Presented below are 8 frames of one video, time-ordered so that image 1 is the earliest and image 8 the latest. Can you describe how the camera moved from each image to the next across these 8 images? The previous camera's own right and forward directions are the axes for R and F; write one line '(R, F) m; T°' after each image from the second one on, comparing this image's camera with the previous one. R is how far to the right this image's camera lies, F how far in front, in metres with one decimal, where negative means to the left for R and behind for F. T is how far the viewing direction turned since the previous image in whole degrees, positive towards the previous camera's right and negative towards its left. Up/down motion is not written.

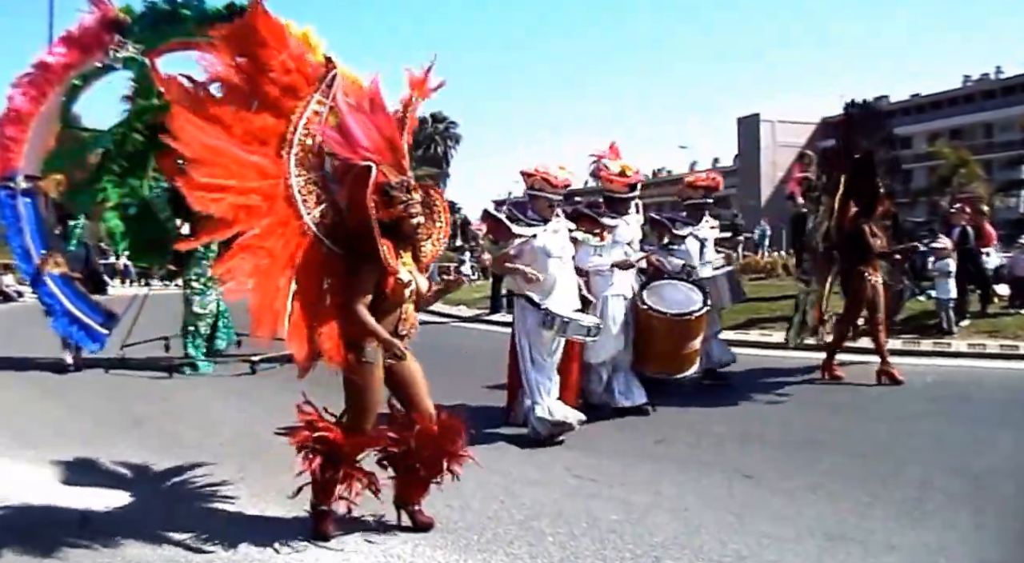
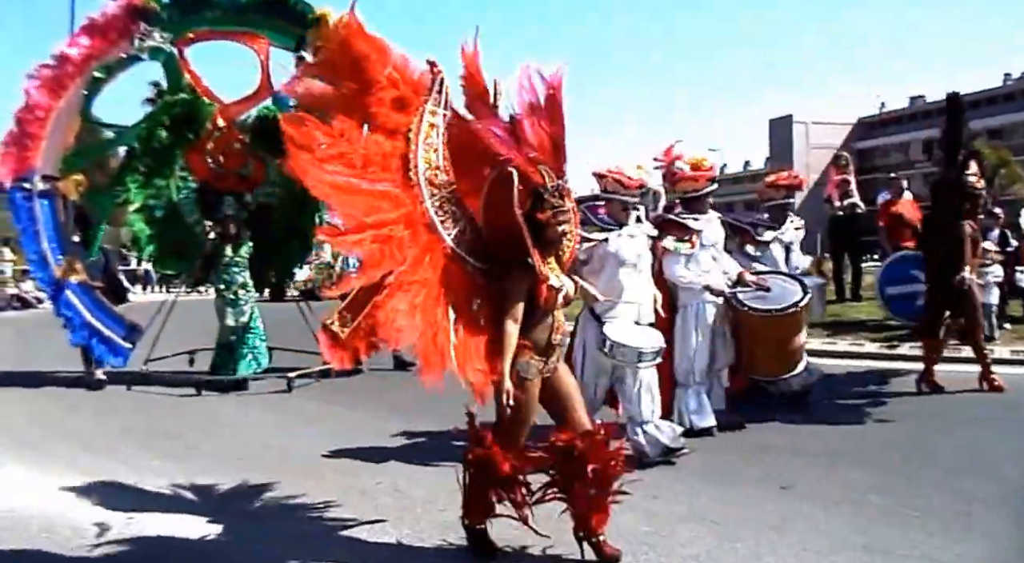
(-0.1, +0.3) m; -1°
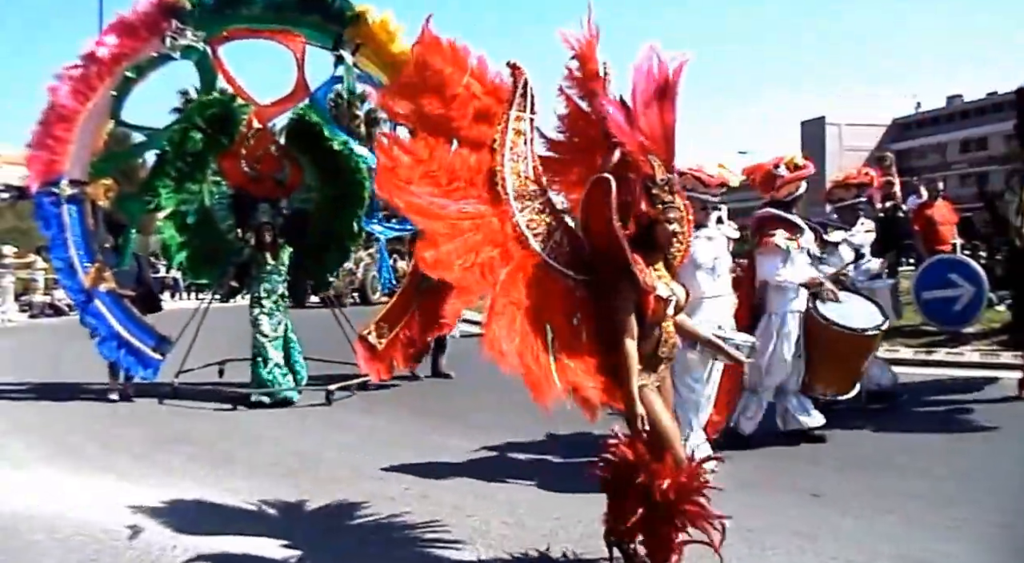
(-0.1, +0.2) m; -2°
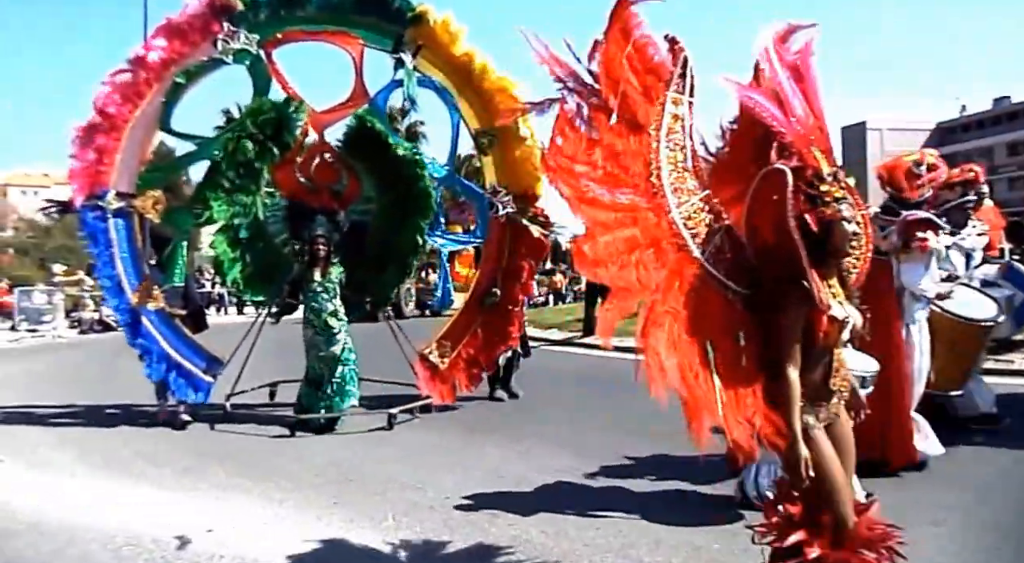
(-0.1, +0.2) m; -2°
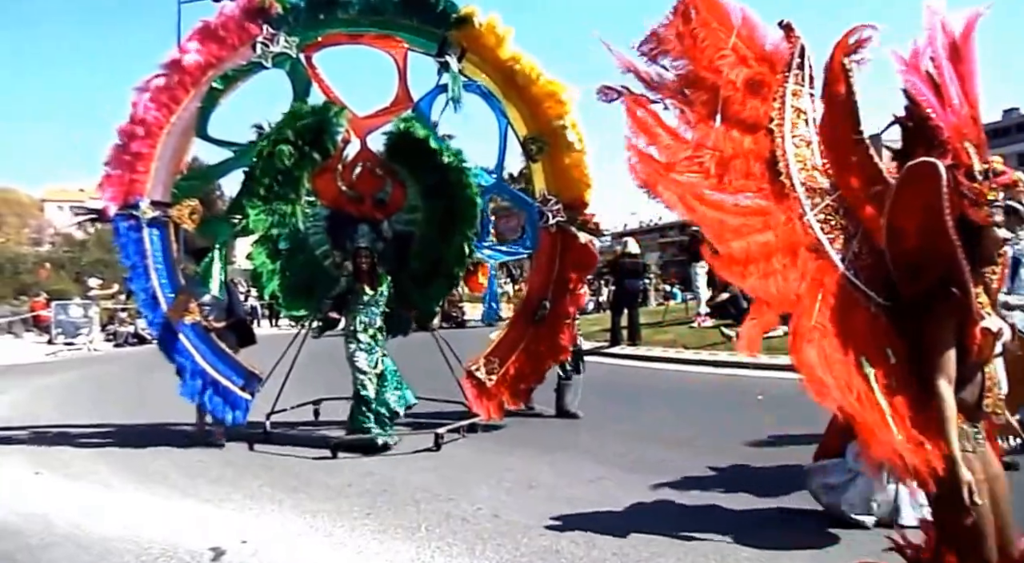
(-0.2, +0.1) m; 0°
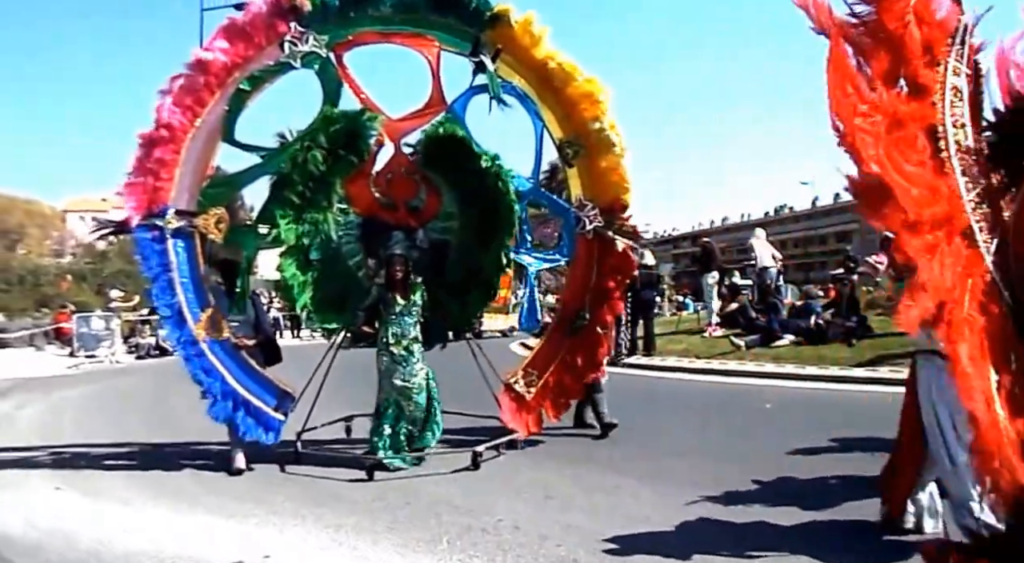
(-0.1, +0.2) m; 0°
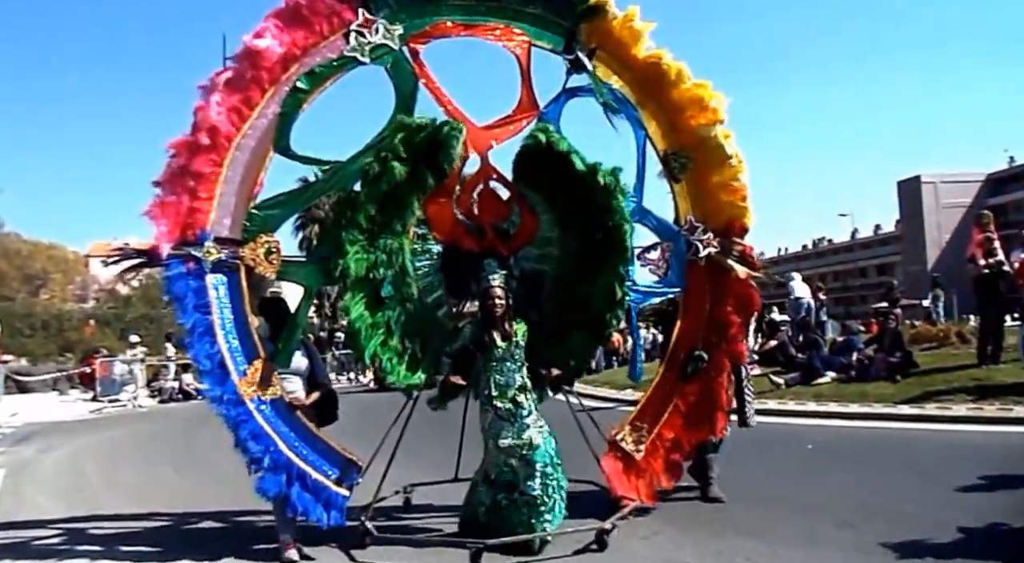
(-0.2, +0.5) m; -1°
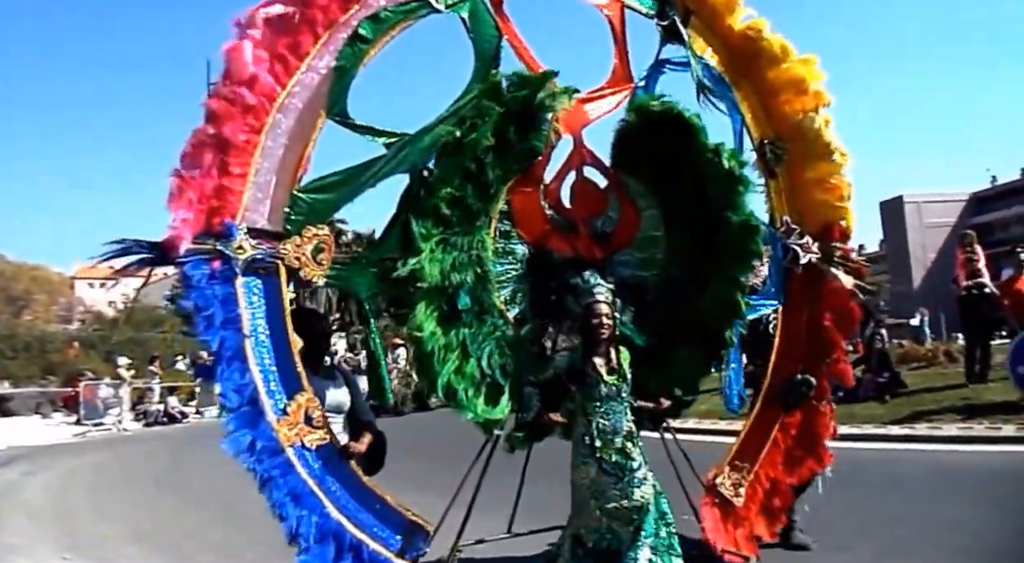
(-0.3, +0.5) m; +2°
